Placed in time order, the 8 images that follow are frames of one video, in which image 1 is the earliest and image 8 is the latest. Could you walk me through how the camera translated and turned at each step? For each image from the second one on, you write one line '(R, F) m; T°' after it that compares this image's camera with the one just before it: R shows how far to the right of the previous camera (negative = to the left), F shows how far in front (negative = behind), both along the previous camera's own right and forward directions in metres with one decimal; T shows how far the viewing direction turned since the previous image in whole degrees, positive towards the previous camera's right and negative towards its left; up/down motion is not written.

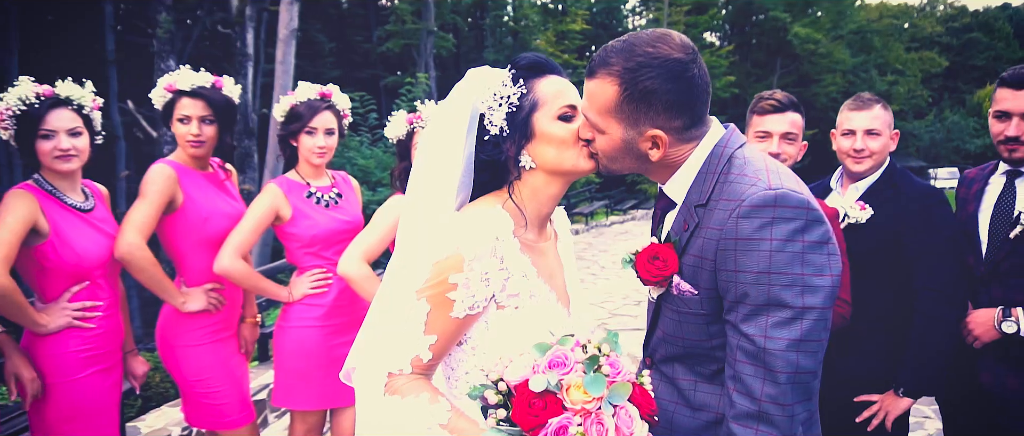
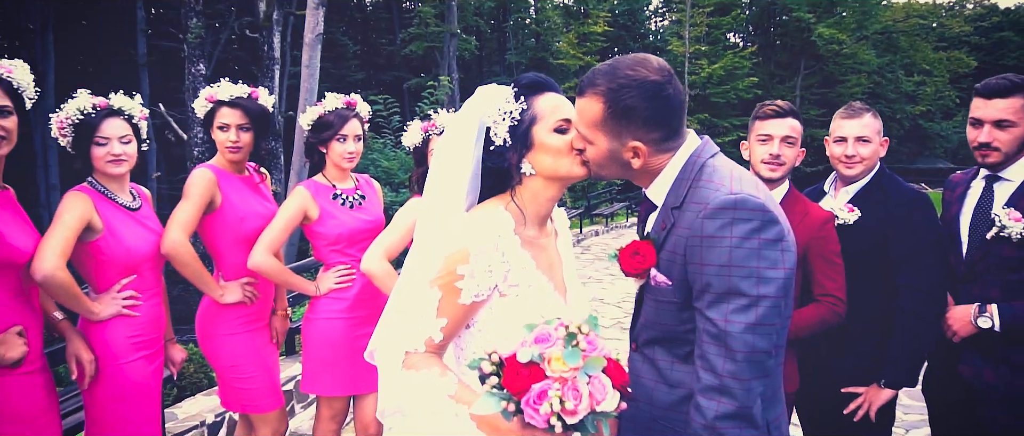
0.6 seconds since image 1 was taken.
(0.0, -0.2) m; -2°
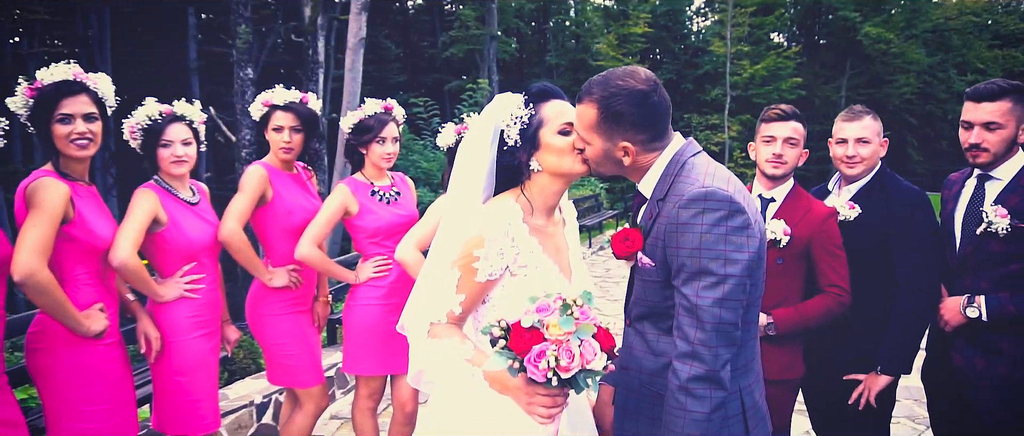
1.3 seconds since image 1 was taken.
(+0.1, -0.2) m; -3°
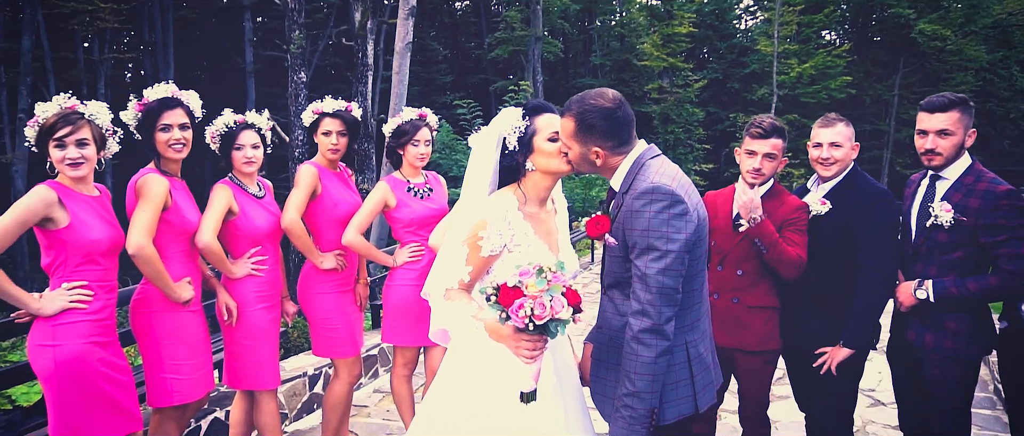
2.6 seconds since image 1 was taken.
(+0.2, -0.5) m; -4°
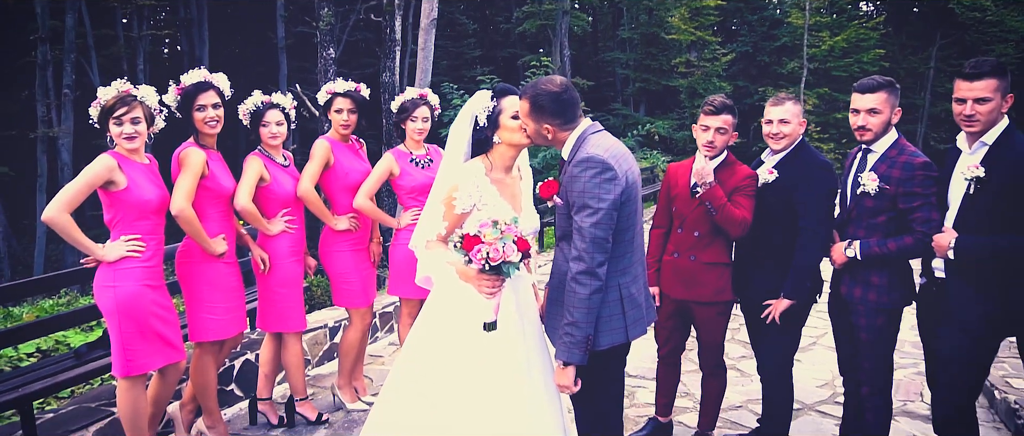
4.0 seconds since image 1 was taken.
(+0.2, -0.5) m; -2°
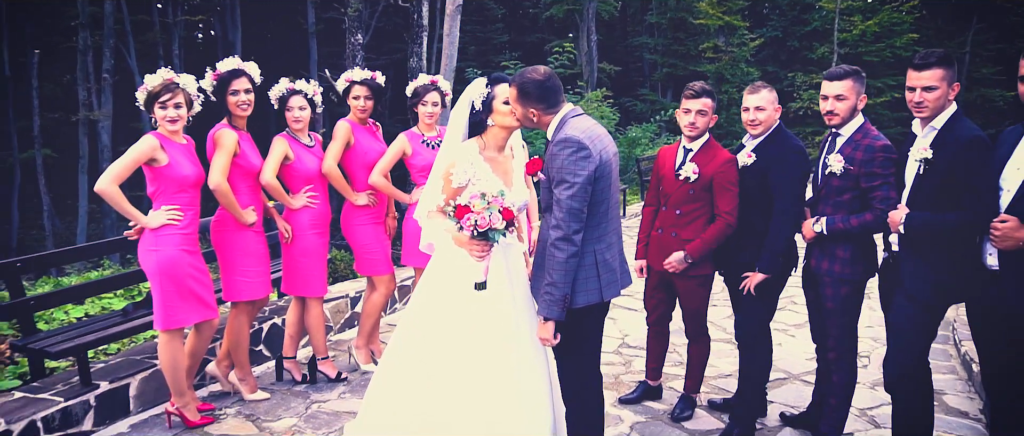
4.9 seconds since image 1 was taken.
(+0.2, -0.4) m; -2°
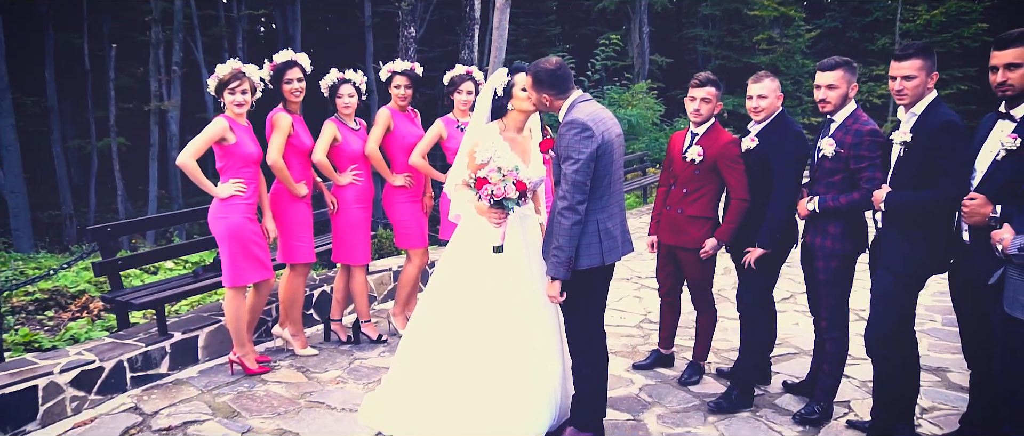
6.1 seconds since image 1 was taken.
(+0.2, -0.4) m; -4°
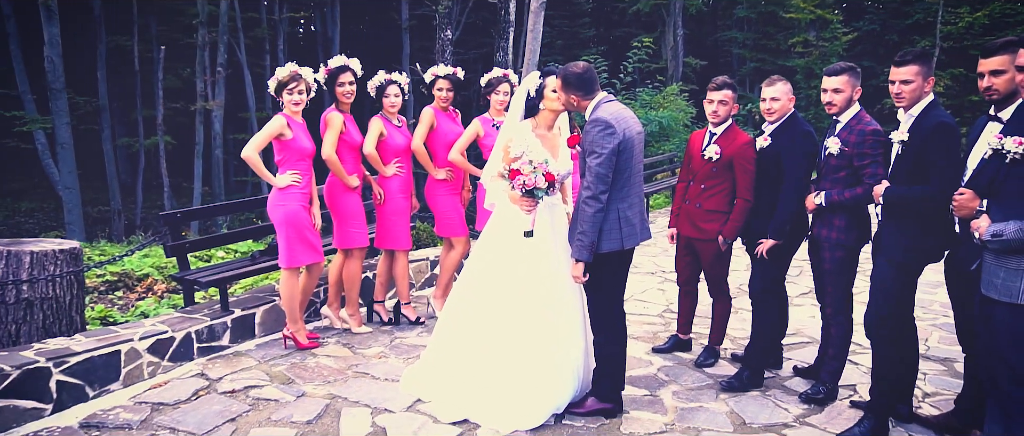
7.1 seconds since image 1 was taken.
(0.0, -0.4) m; -3°
